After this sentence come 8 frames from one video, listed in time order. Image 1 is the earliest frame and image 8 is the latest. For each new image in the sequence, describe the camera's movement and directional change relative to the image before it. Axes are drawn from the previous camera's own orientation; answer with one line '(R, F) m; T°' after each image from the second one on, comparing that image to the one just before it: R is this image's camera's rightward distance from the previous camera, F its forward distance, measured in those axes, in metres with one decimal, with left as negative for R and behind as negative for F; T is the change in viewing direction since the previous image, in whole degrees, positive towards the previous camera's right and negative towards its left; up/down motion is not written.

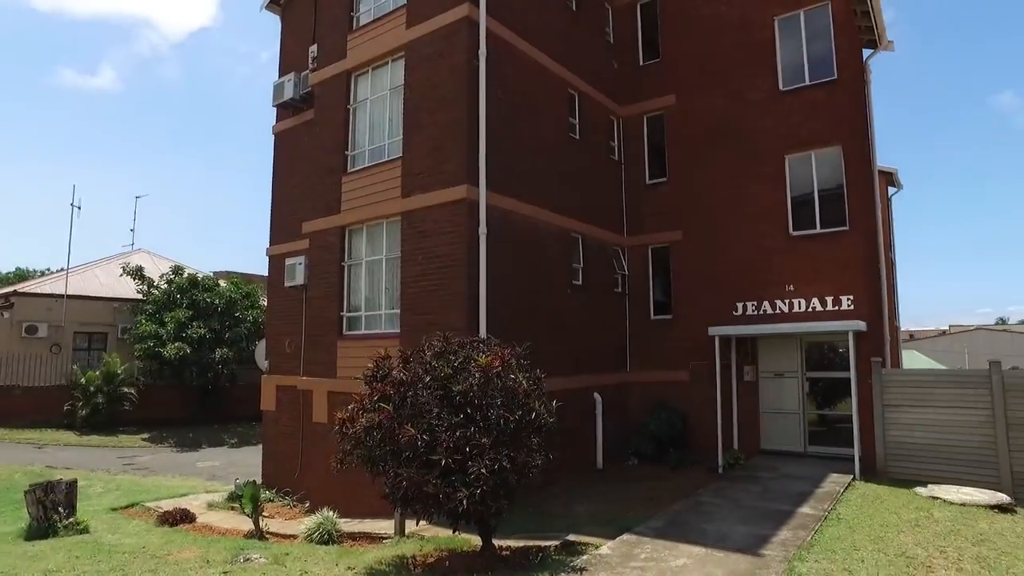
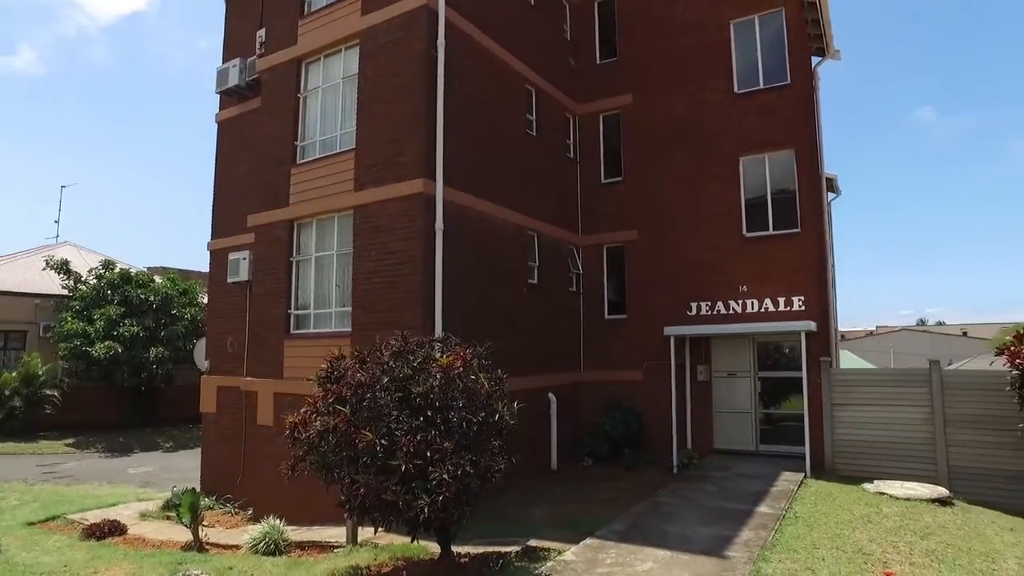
(-0.2, +0.3) m; +5°
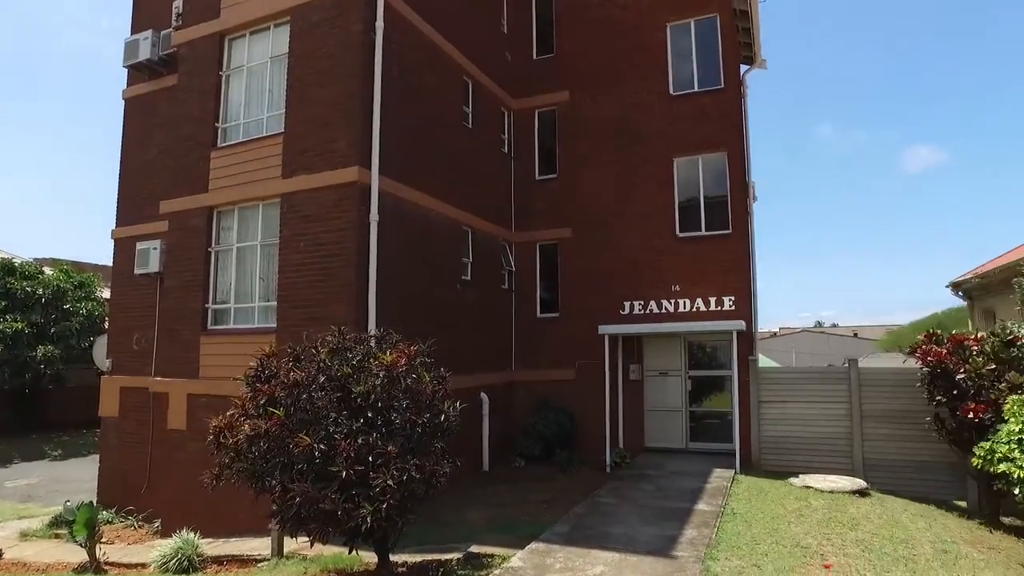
(-0.3, +0.3) m; +7°
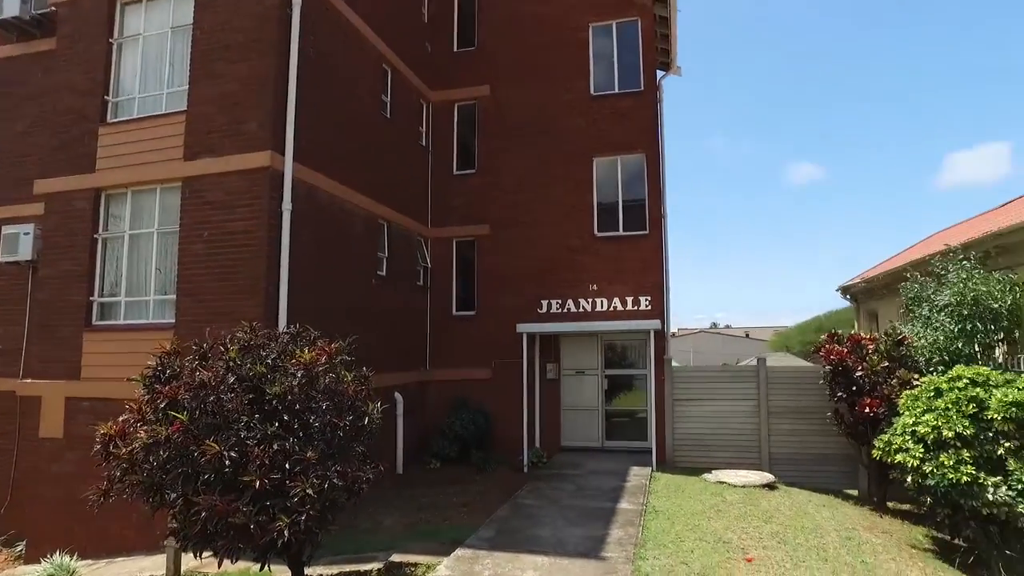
(-0.2, +0.3) m; +8°
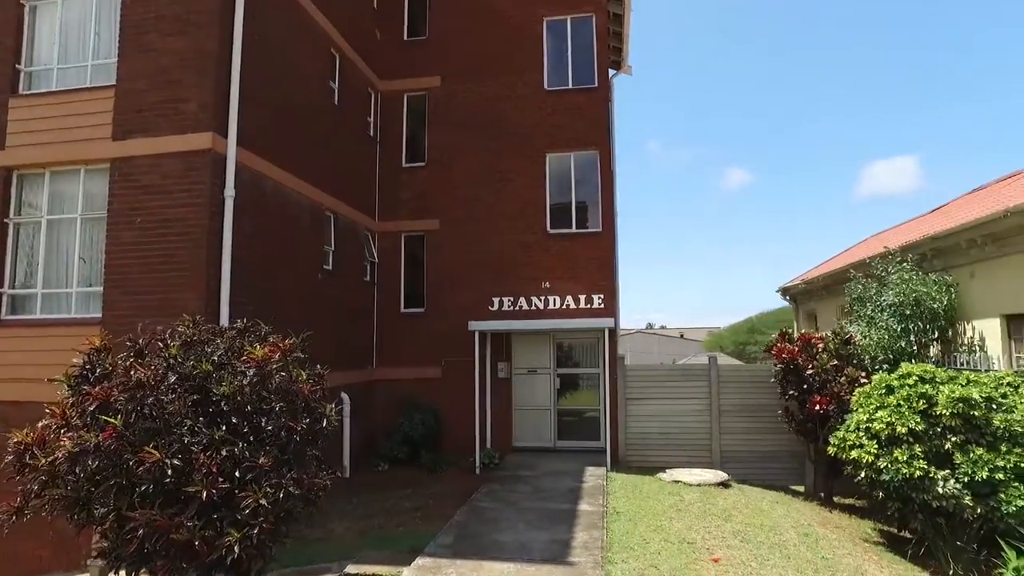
(-0.3, +0.3) m; +5°
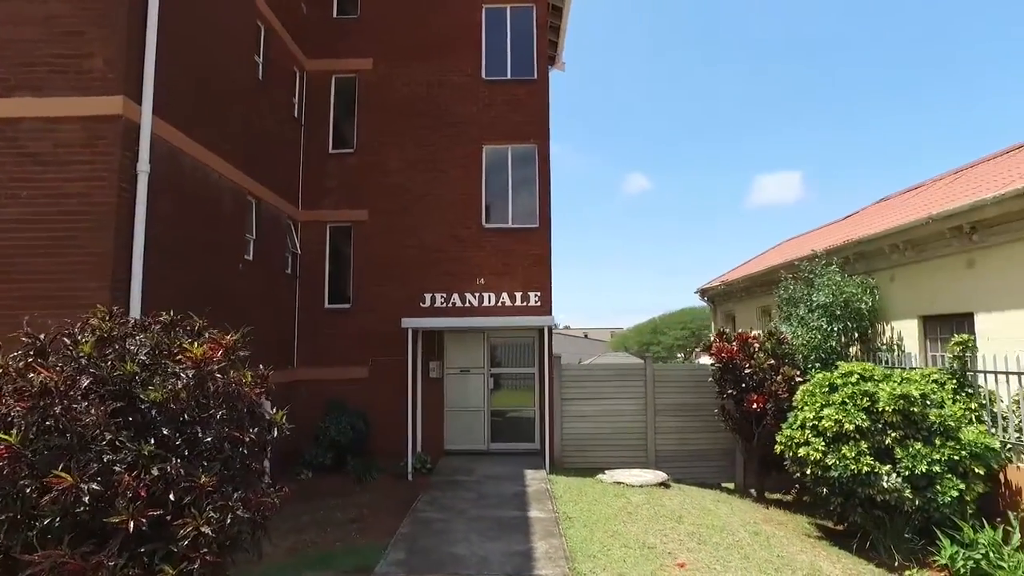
(-0.5, +0.5) m; +8°
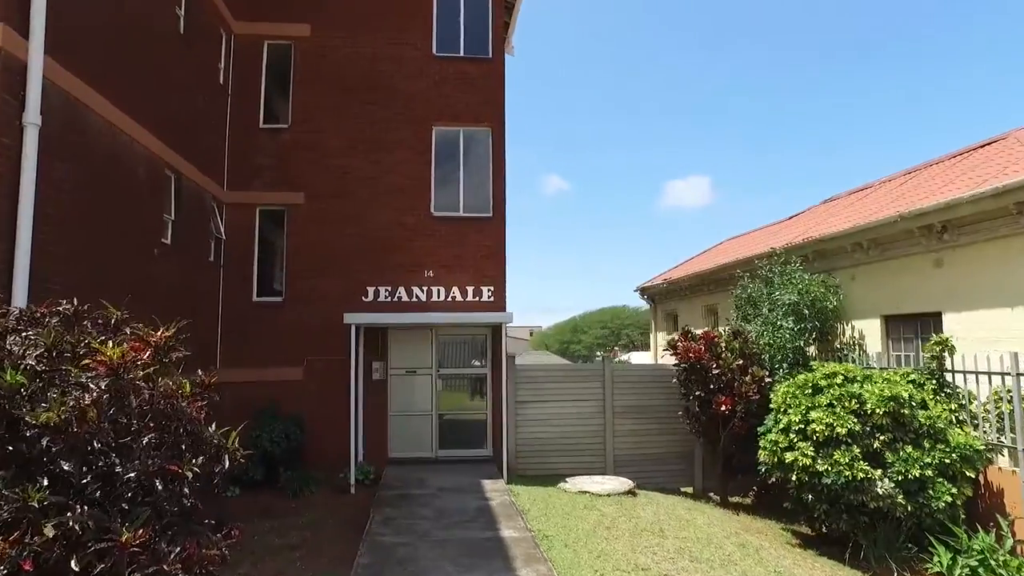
(-0.6, +0.9) m; +7°
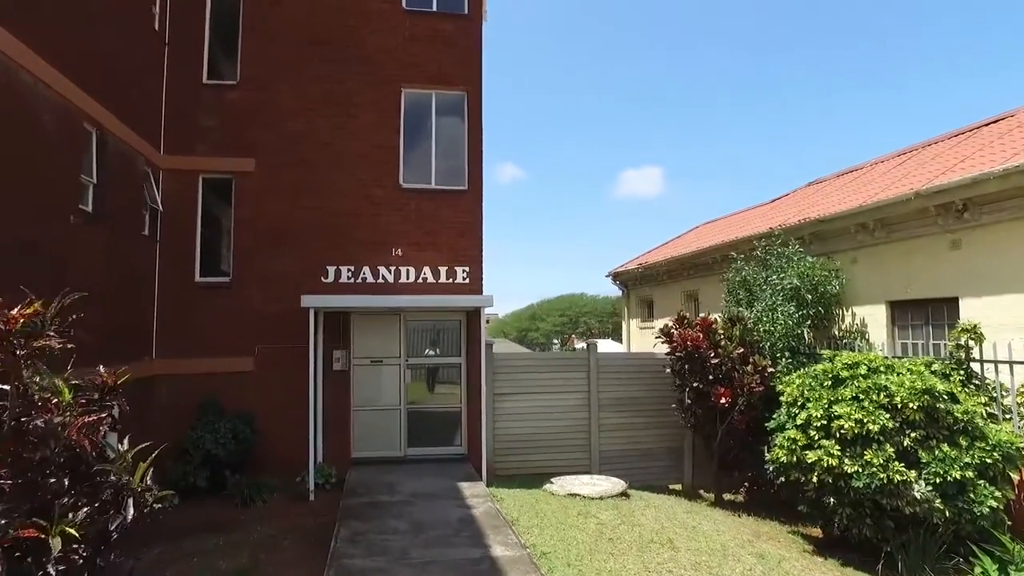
(-0.4, +1.1) m; +4°
